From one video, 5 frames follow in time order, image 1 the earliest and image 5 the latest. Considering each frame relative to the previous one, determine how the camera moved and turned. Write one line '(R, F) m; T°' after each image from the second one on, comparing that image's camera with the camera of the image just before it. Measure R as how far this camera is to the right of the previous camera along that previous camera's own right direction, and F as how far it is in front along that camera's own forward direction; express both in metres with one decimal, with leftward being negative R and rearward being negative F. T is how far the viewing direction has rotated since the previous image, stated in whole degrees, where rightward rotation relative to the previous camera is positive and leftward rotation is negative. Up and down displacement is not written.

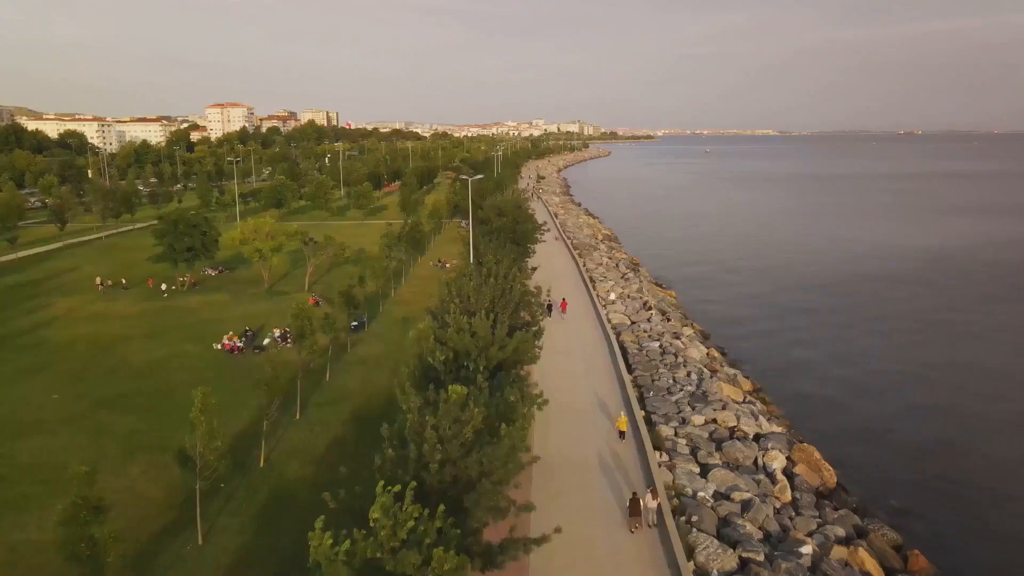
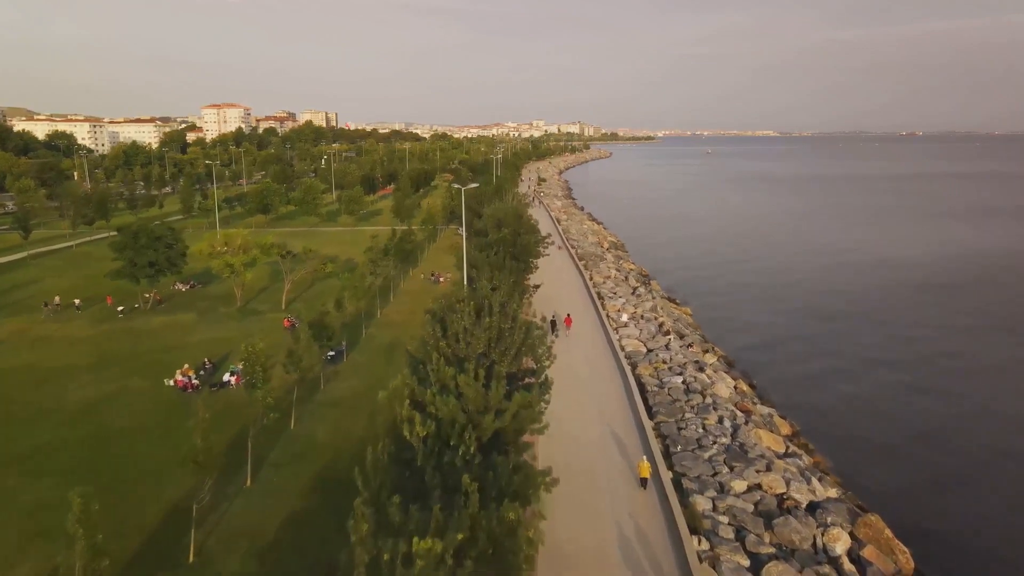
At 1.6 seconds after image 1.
(0.0, +2.6) m; 0°
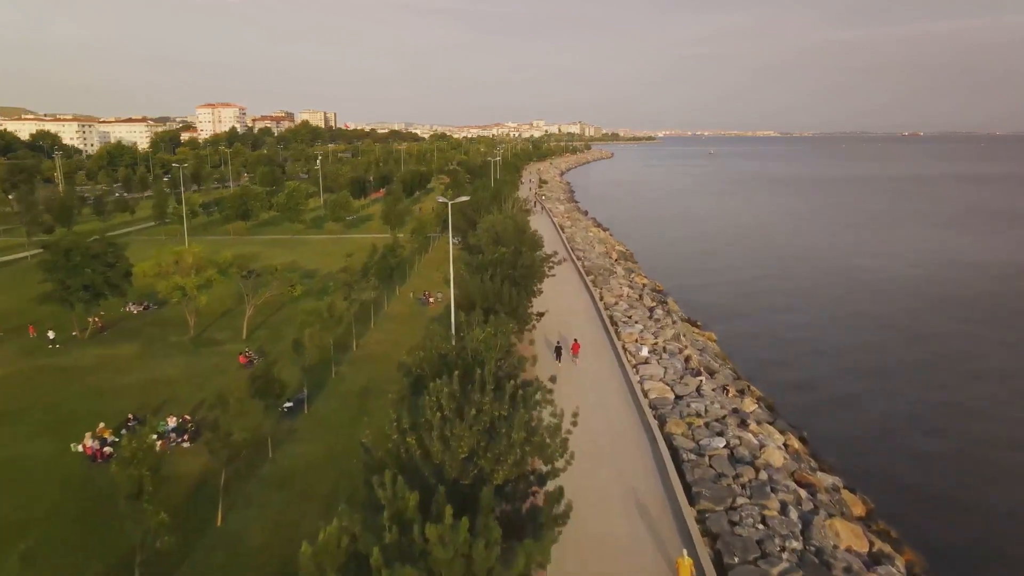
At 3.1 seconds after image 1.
(0.0, +3.4) m; 0°
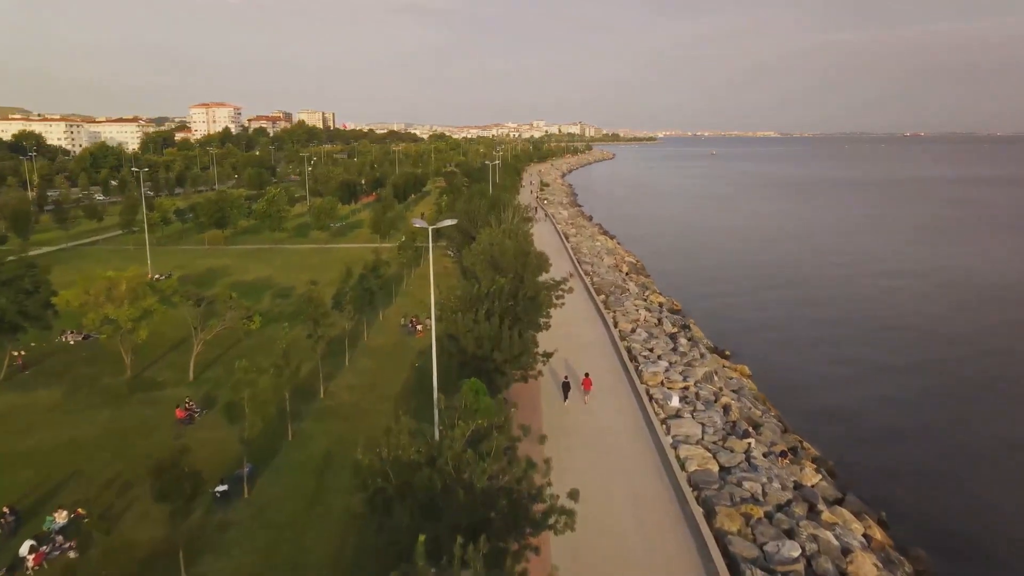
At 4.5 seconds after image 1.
(0.0, +3.4) m; 0°
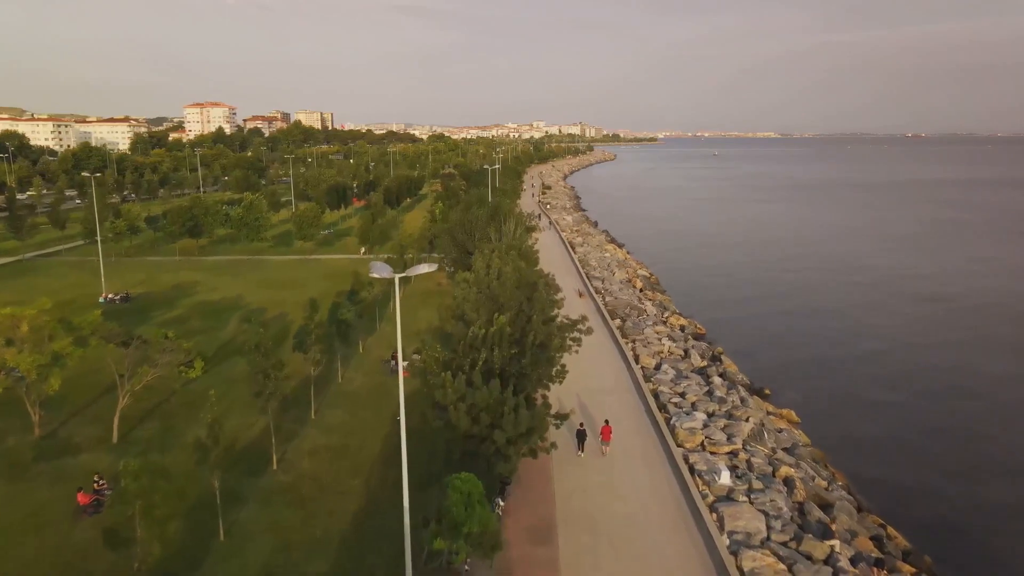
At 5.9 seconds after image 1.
(-0.1, +3.4) m; 0°
